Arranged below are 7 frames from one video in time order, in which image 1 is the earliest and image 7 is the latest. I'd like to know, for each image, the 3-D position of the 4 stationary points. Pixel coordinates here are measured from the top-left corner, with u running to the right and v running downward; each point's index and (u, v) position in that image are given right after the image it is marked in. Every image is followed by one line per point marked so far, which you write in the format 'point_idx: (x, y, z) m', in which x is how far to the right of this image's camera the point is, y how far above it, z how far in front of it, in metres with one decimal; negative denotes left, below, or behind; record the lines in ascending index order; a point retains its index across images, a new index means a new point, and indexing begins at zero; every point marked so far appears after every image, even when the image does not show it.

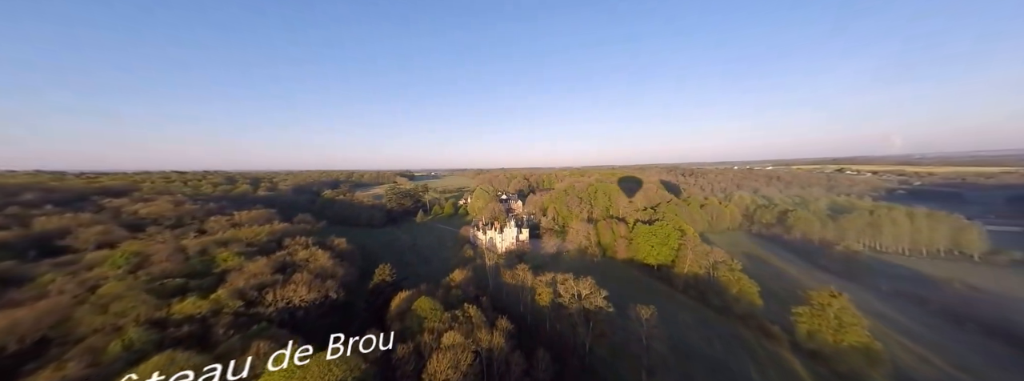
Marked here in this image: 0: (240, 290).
0: (-13.7, -5.0, +14.6) m
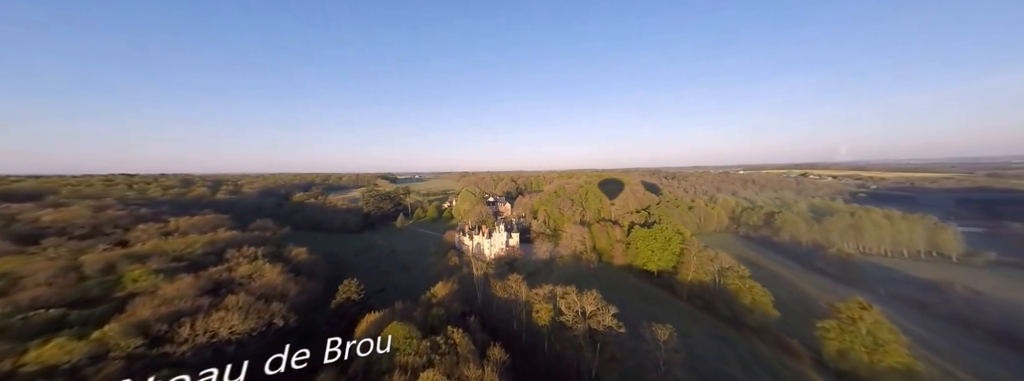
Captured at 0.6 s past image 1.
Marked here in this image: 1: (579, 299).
0: (-13.8, -4.9, +10.9) m
1: (+3.9, -6.3, +17.1) m
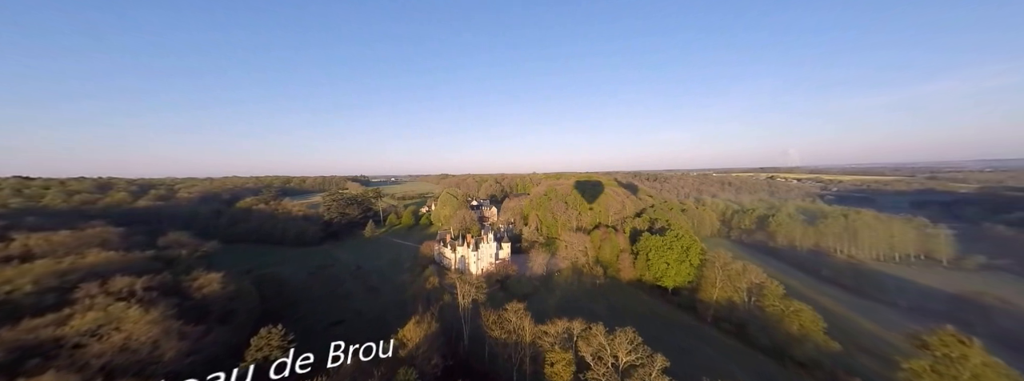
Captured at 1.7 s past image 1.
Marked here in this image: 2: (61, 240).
0: (-13.1, -5.1, +4.9) m
1: (+4.1, -6.5, +12.4) m
2: (-26.1, -2.9, +17.0) m
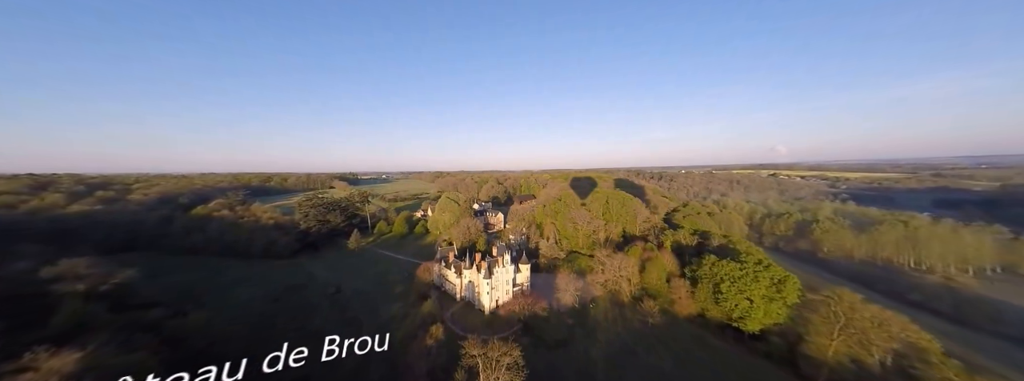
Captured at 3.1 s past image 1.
0: (-11.2, -5.9, -1.9) m
1: (+6.0, -7.3, +5.9) m
2: (-24.3, -3.6, +10.0) m
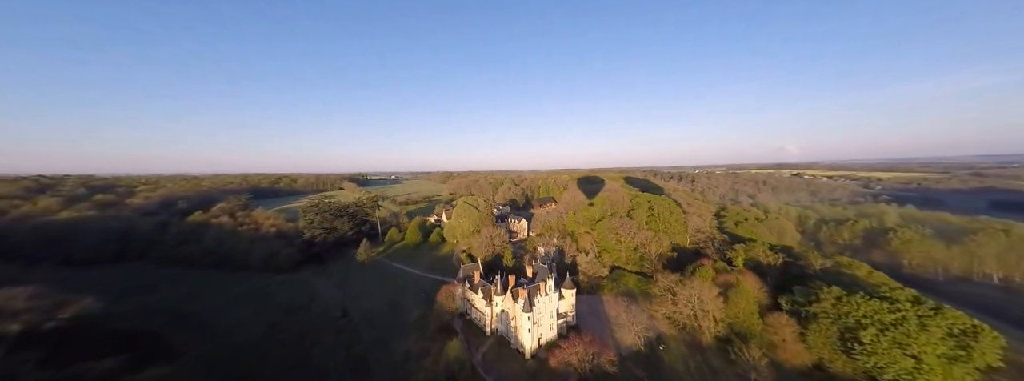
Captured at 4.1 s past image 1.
0: (-8.9, -6.4, -6.3) m
1: (+8.4, -7.8, +0.9) m
2: (-21.8, -4.1, +5.9) m
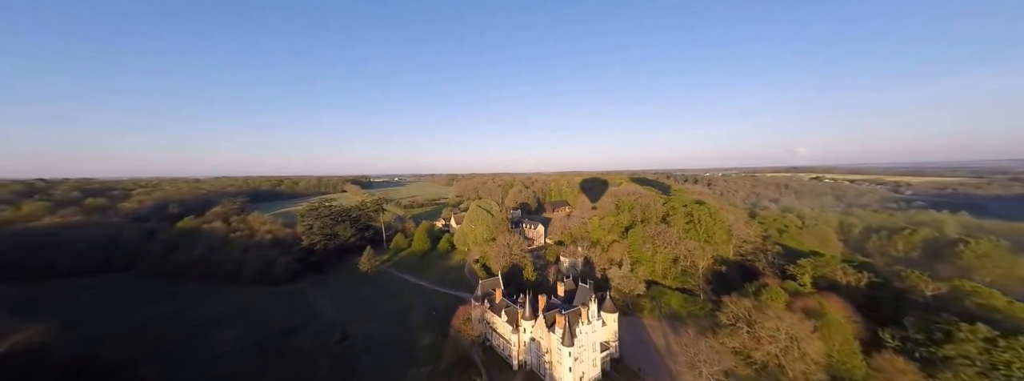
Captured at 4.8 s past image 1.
0: (-7.8, -6.4, -9.6) m
1: (+9.7, -7.8, -2.8) m
2: (-20.4, -4.1, +3.0) m
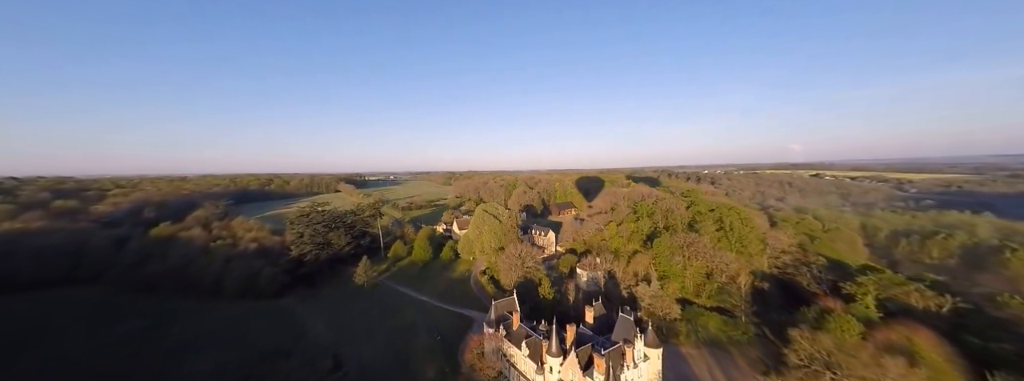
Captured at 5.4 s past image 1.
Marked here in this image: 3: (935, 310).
0: (-6.4, -7.2, -12.5) m
1: (+11.0, -8.6, -5.5) m
2: (-19.1, -4.8, -0.1) m
3: (+22.8, -6.2, +15.4) m
